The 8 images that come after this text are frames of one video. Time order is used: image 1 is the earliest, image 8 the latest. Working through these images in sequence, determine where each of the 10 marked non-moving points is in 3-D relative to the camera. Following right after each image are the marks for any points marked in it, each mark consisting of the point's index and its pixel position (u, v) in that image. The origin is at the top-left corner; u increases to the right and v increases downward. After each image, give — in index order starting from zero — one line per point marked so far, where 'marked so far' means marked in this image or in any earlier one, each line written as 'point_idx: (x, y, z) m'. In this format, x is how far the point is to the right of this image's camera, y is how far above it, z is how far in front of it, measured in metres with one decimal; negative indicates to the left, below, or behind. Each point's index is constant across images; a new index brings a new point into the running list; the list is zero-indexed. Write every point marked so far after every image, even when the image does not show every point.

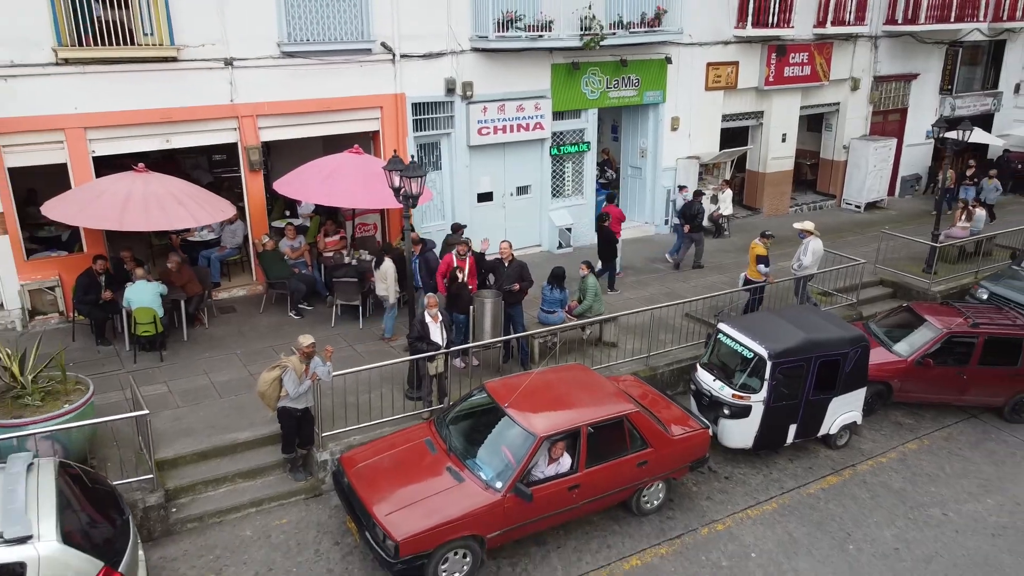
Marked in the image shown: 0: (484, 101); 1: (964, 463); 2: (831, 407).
0: (-0.3, +2.3, +10.1) m
1: (+4.0, -1.6, +7.2) m
2: (+2.7, -1.0, +6.8) m
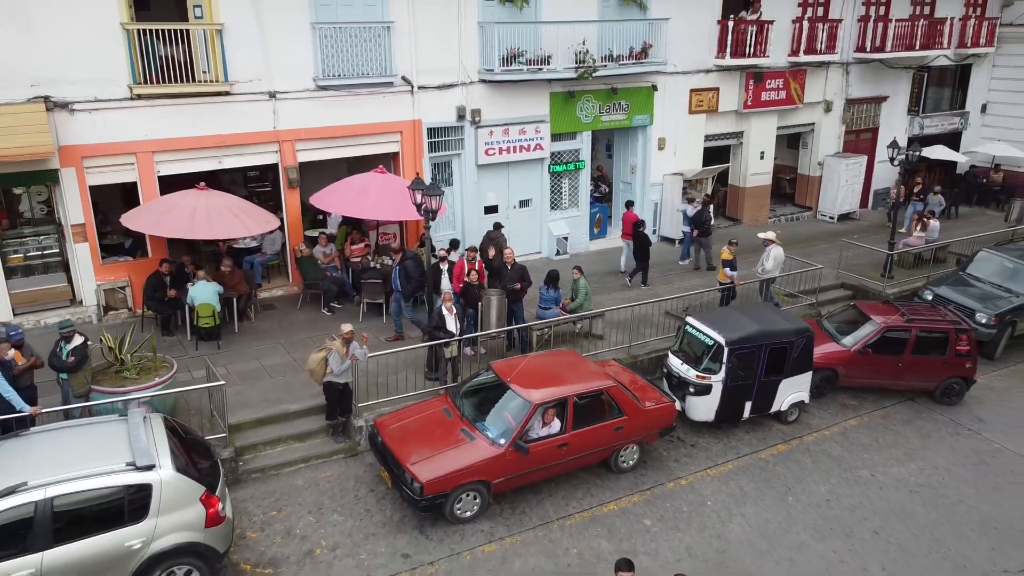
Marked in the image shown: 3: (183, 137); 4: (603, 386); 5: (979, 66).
0: (-0.3, +2.3, +11.5) m
1: (+4.0, -1.6, +8.6) m
2: (+2.7, -1.0, +8.2) m
3: (-3.8, +1.7, +9.4) m
4: (+0.8, -0.9, +7.1) m
5: (+10.2, +4.8, +17.6) m
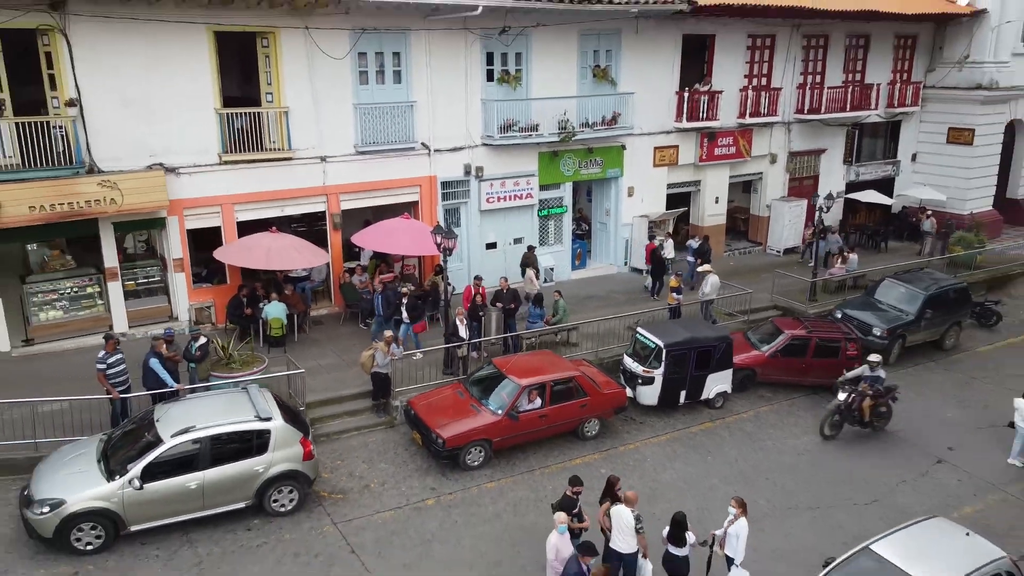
0: (-0.4, +1.9, +14.4) m
1: (+4.0, -1.8, +11.3) m
2: (+2.7, -1.2, +11.0) m
3: (-3.9, +1.5, +12.2) m
4: (+0.7, -1.1, +9.9) m
5: (+10.1, +4.2, +20.7) m
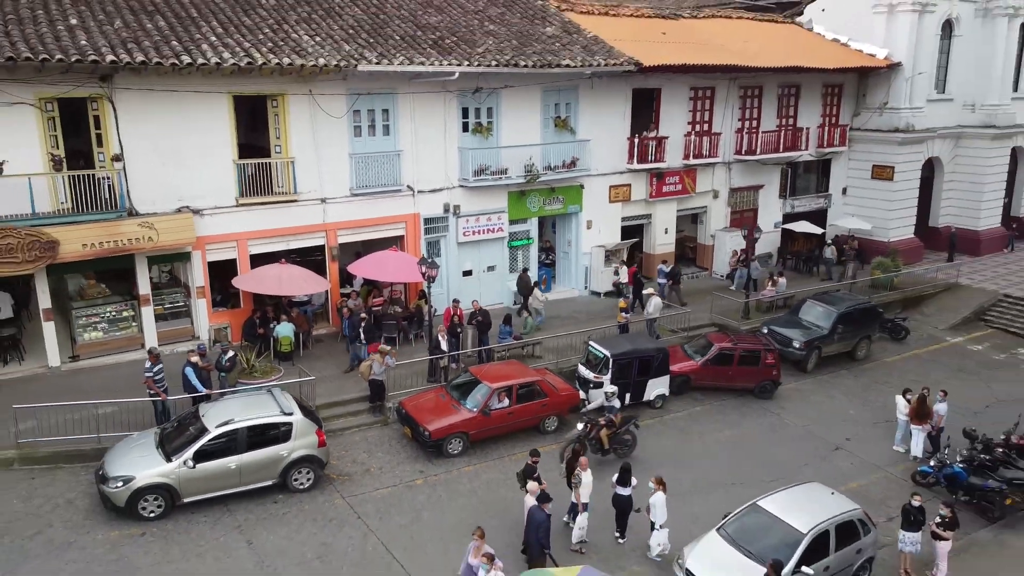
0: (-0.9, +1.5, +16.6) m
1: (+3.5, -2.1, +13.6) m
2: (+2.2, -1.5, +13.2) m
3: (-4.3, +1.0, +14.4) m
4: (+0.3, -1.4, +12.0) m
5: (+9.3, +3.7, +23.3) m
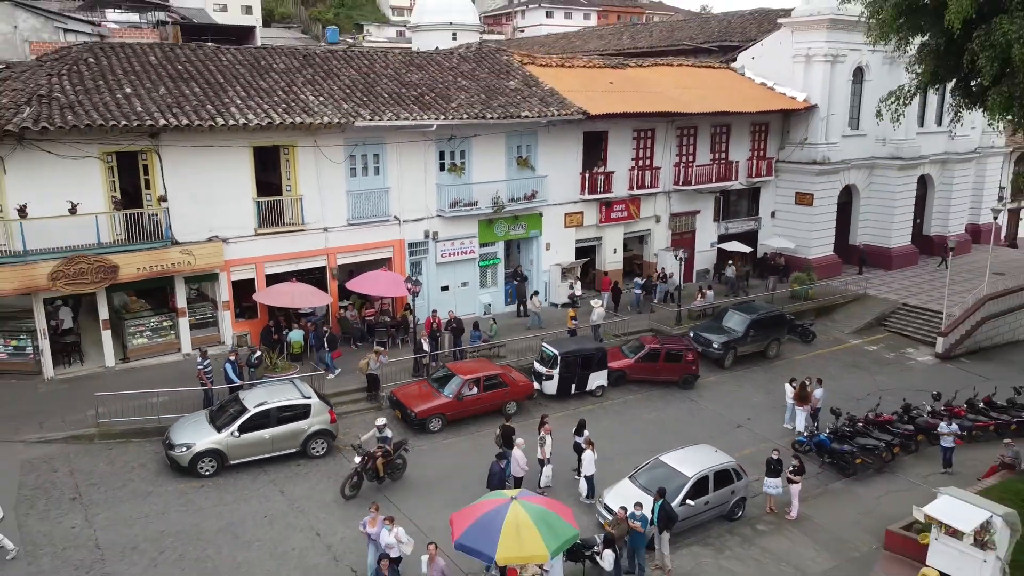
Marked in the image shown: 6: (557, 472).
0: (-1.7, +1.2, +19.9) m
1: (+2.9, -2.4, +16.9) m
2: (+1.6, -1.8, +16.5) m
3: (-5.0, +0.7, +17.5) m
4: (-0.3, -1.6, +15.3) m
5: (+8.4, +3.3, +26.8) m
6: (+0.8, -3.1, +13.6) m
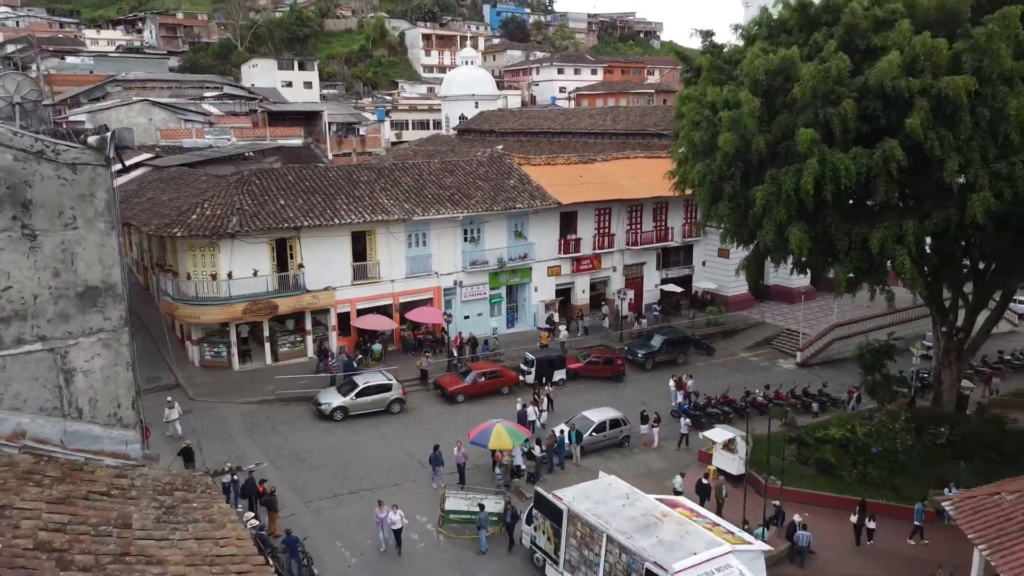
0: (-1.7, +0.1, +30.6) m
1: (+2.7, -3.4, +27.5) m
2: (+1.4, -2.8, +27.1) m
3: (-5.1, -0.3, +28.4) m
4: (-0.5, -2.6, +25.9) m
5: (+8.5, +2.0, +37.3) m
6: (+0.5, -4.0, +24.2) m
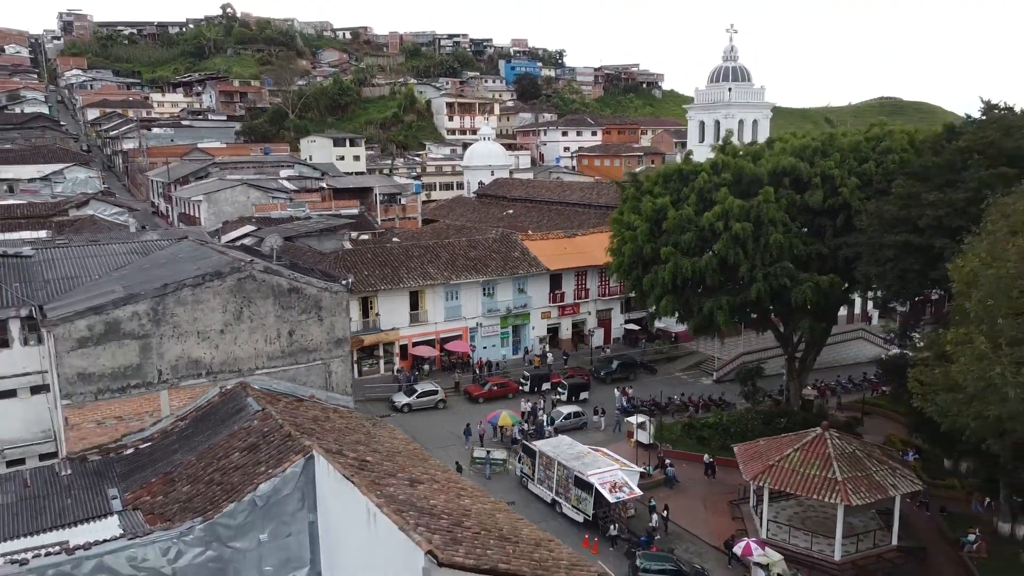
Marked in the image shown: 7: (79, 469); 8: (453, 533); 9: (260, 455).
0: (-1.5, -2.1, +44.8) m
1: (+2.9, -5.5, +41.5) m
2: (+1.6, -4.9, +41.2) m
3: (-5.0, -2.4, +42.6) m
4: (-0.4, -4.6, +40.0) m
5: (+8.9, -0.4, +51.4) m
6: (+0.6, -6.0, +38.2) m
7: (-10.5, -4.4, +19.7) m
8: (-1.1, -4.4, +14.8) m
9: (-5.6, -3.7, +18.0) m
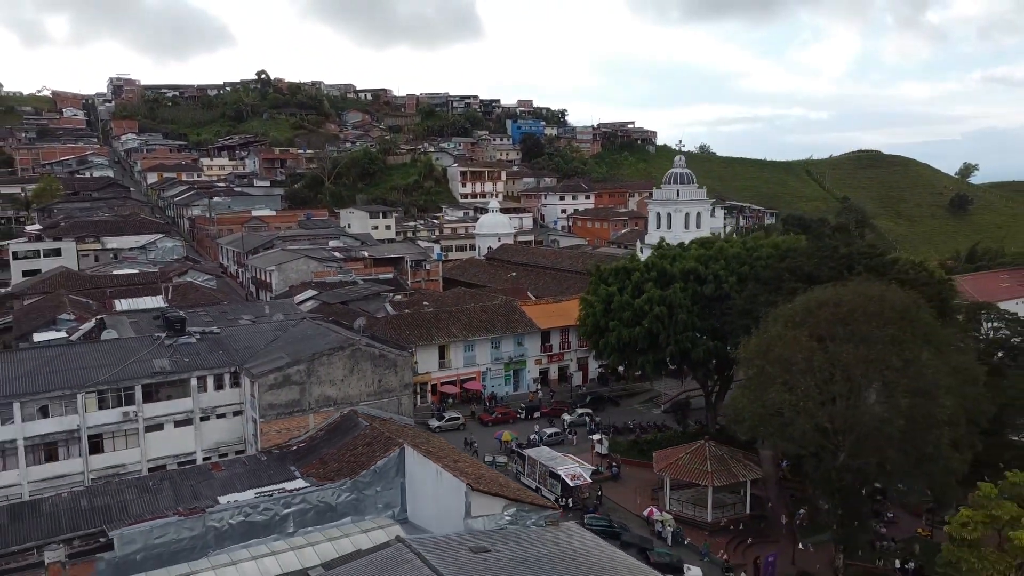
0: (-1.5, -6.2, +61.0) m
1: (+2.9, -9.5, +57.4) m
2: (+1.6, -8.8, +57.1) m
3: (-4.9, -6.4, +58.8) m
4: (-0.4, -8.5, +56.1) m
5: (+9.0, -4.8, +67.5) m
6: (+0.6, -9.8, +54.2) m
7: (-10.7, -7.4, +35.8) m
8: (-1.3, -7.3, +30.8) m
9: (-5.8, -6.7, +34.2) m
